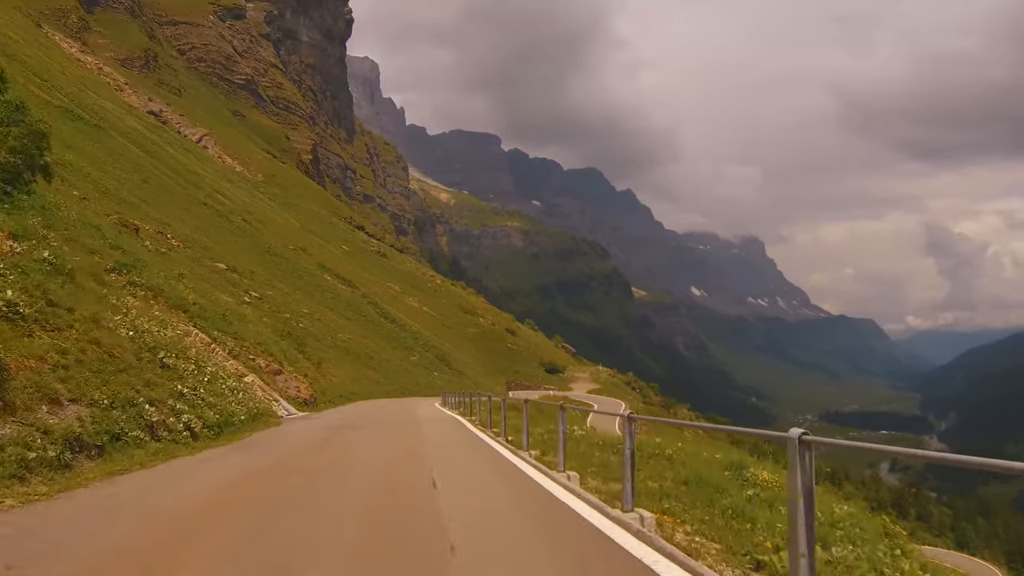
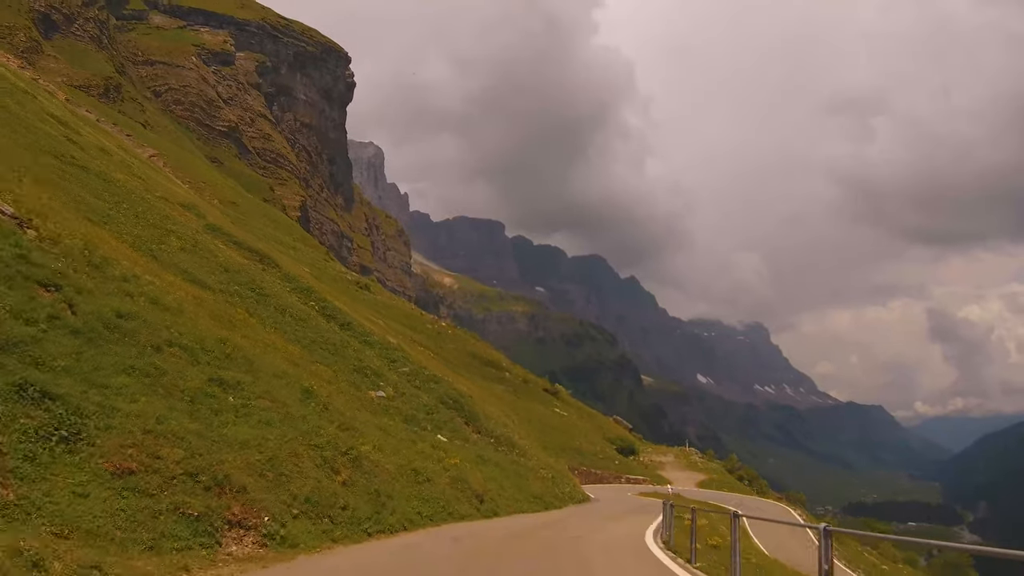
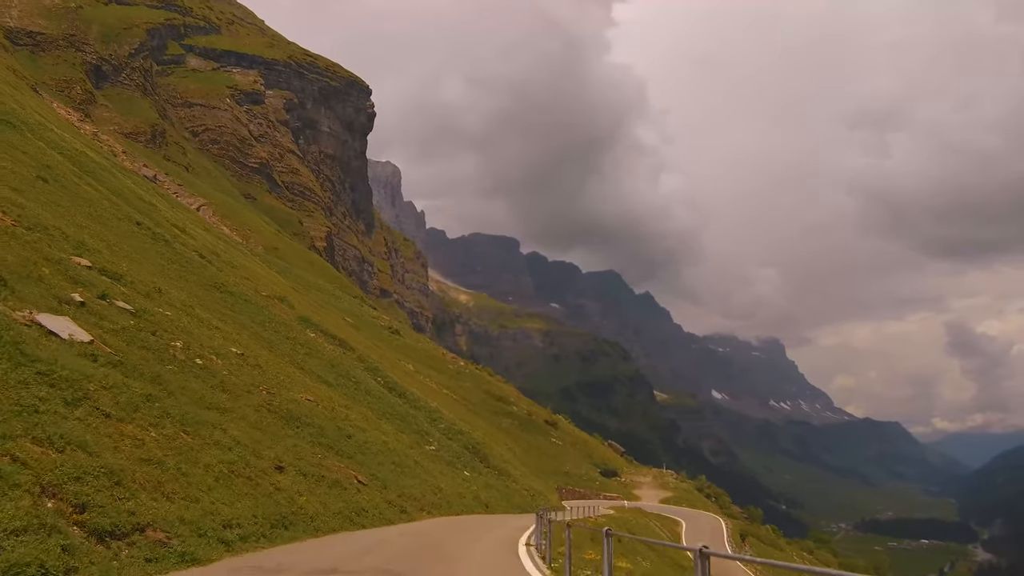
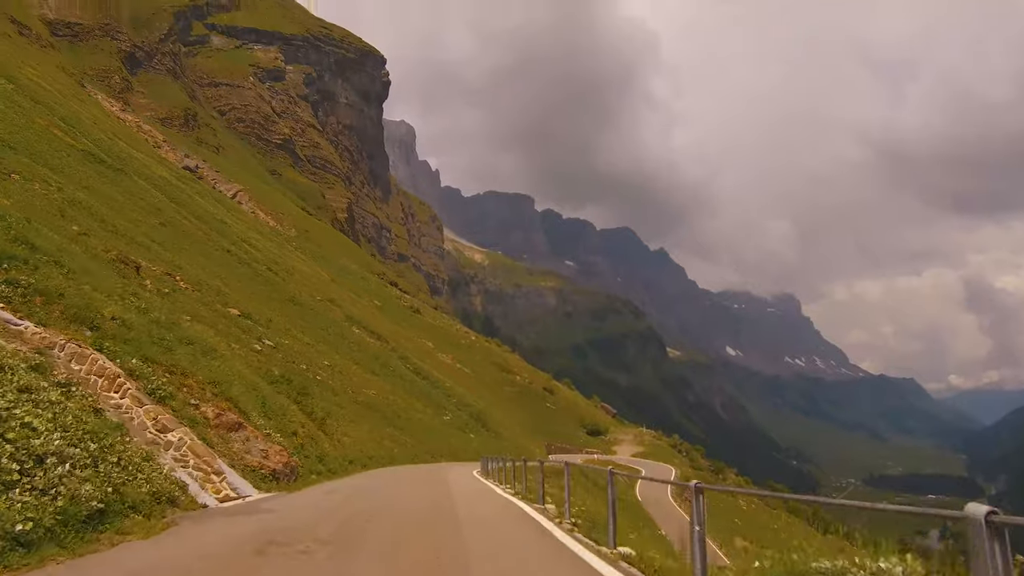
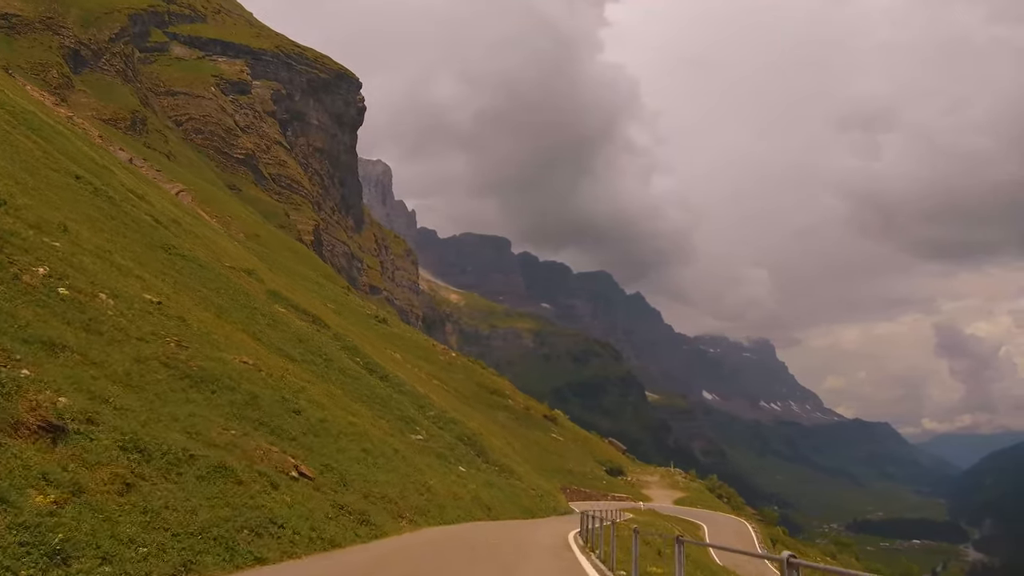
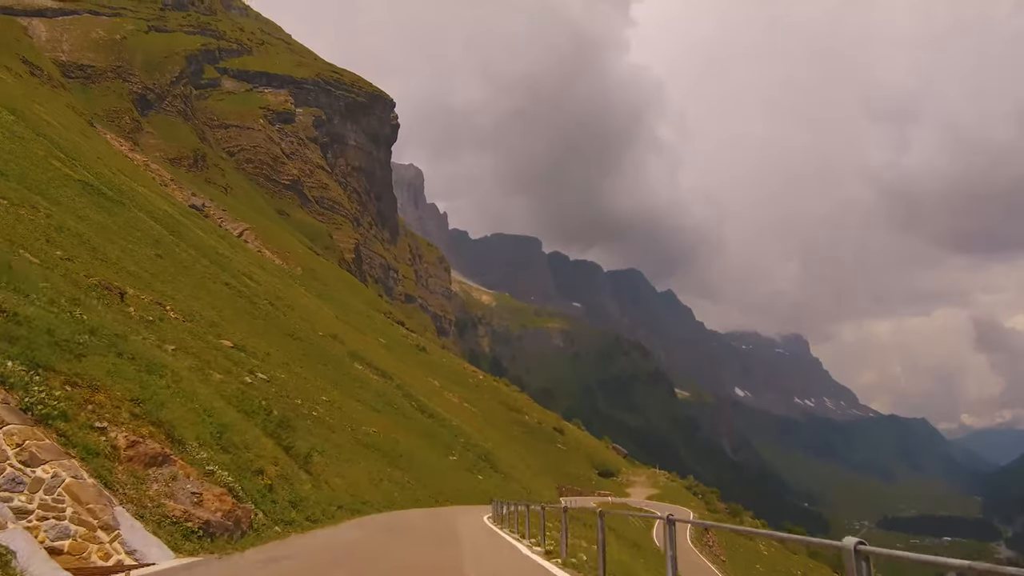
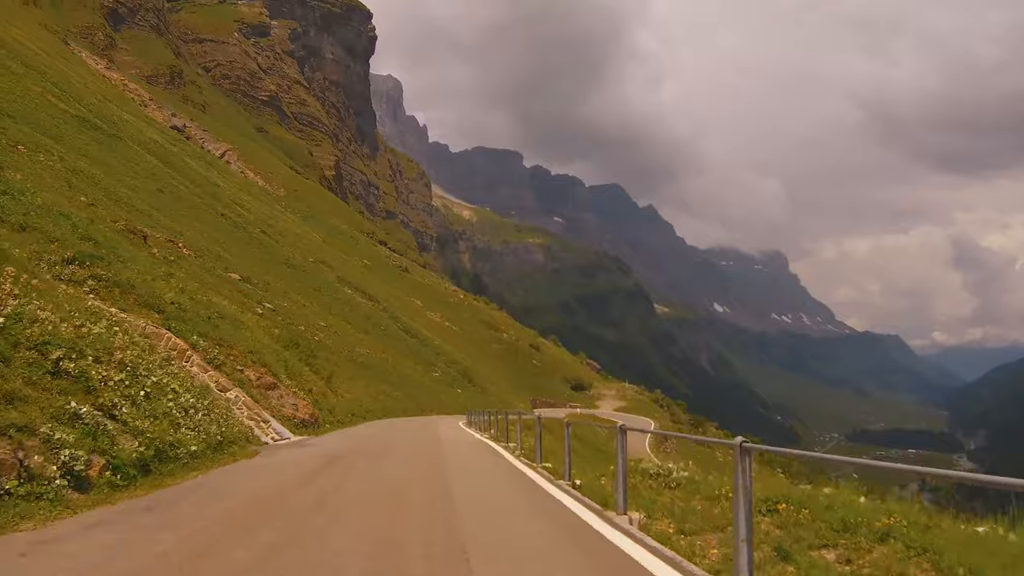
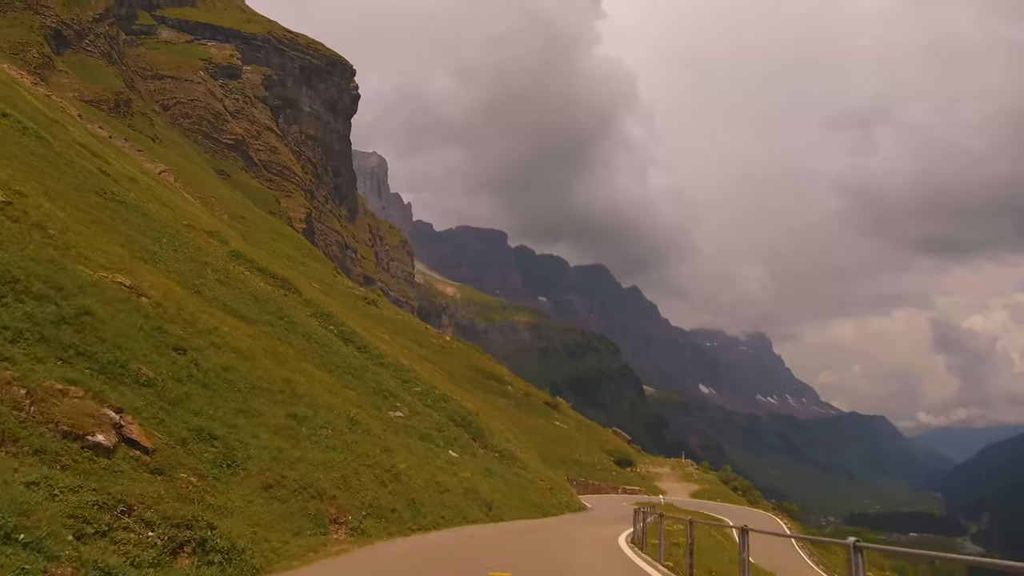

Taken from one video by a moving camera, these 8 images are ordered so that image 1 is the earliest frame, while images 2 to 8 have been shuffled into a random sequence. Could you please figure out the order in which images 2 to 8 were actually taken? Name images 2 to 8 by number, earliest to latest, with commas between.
7, 4, 6, 3, 5, 8, 2
